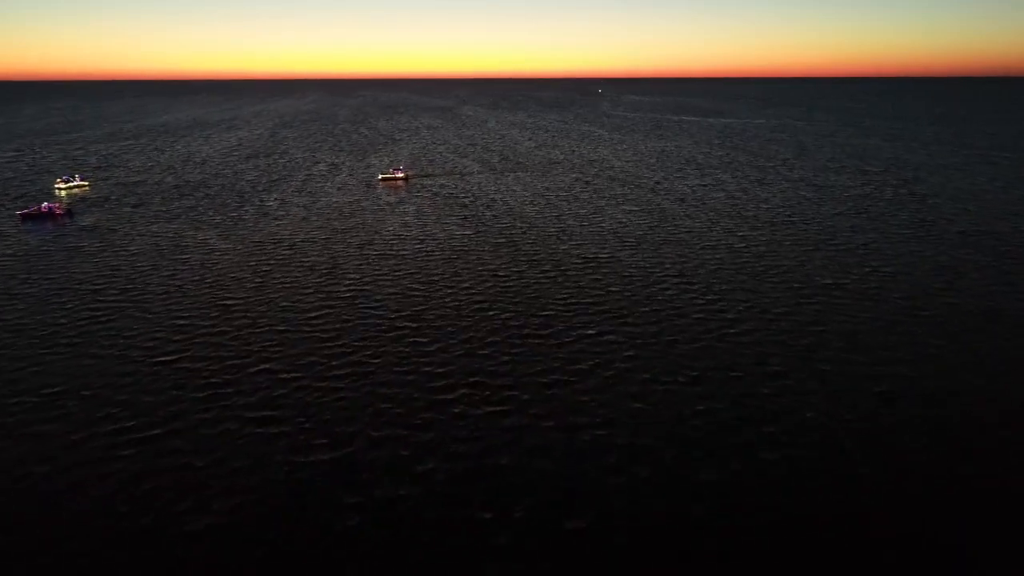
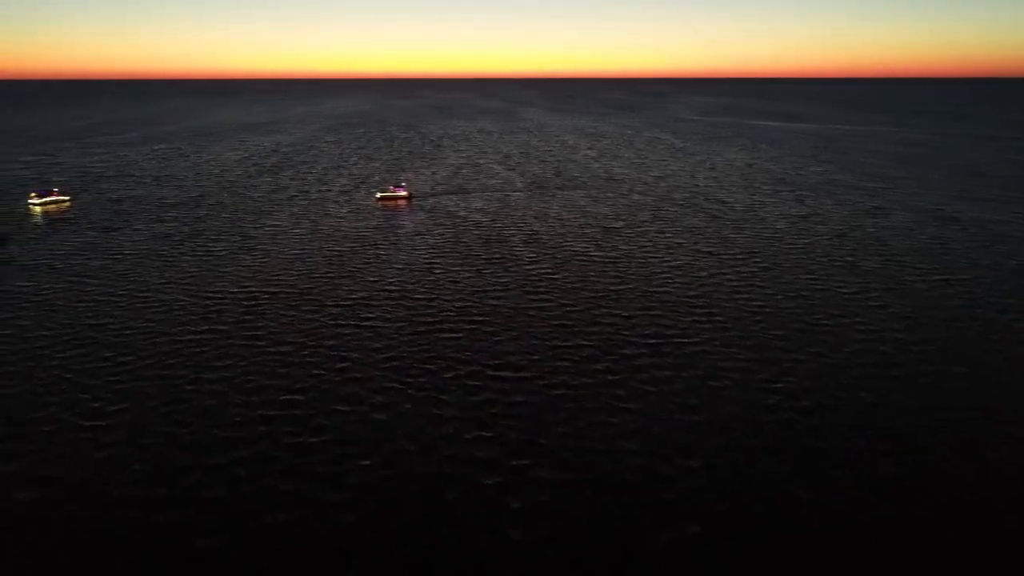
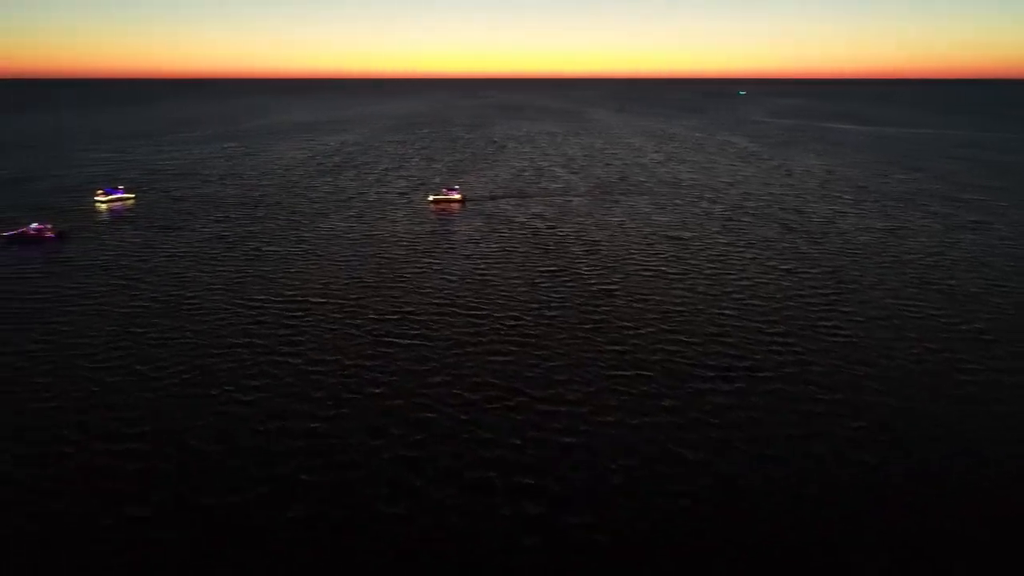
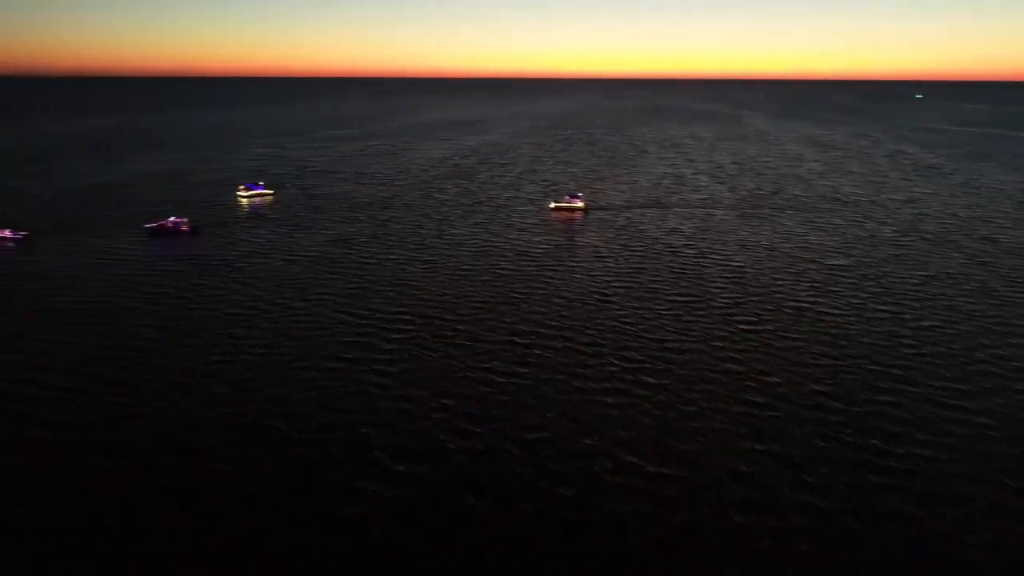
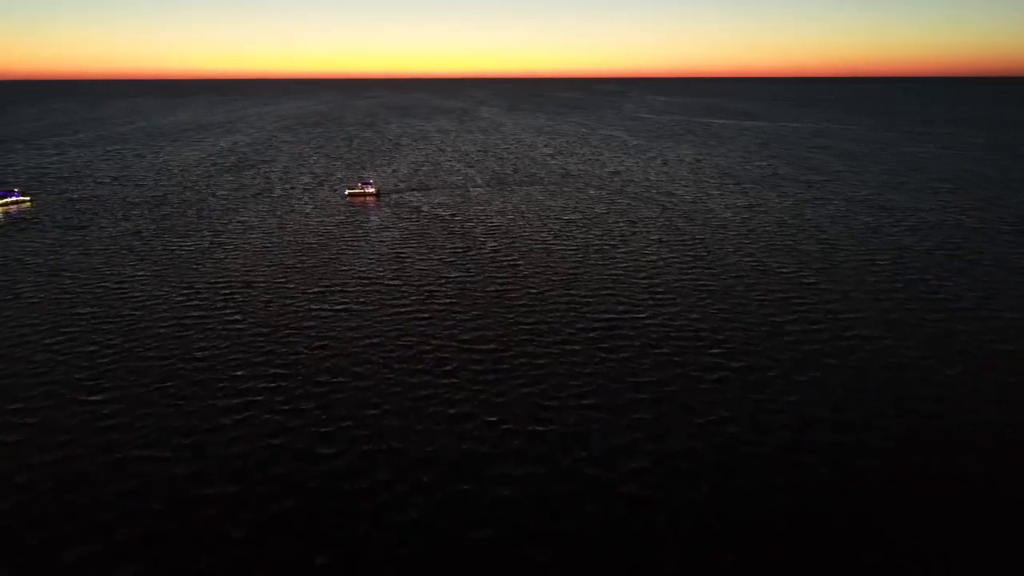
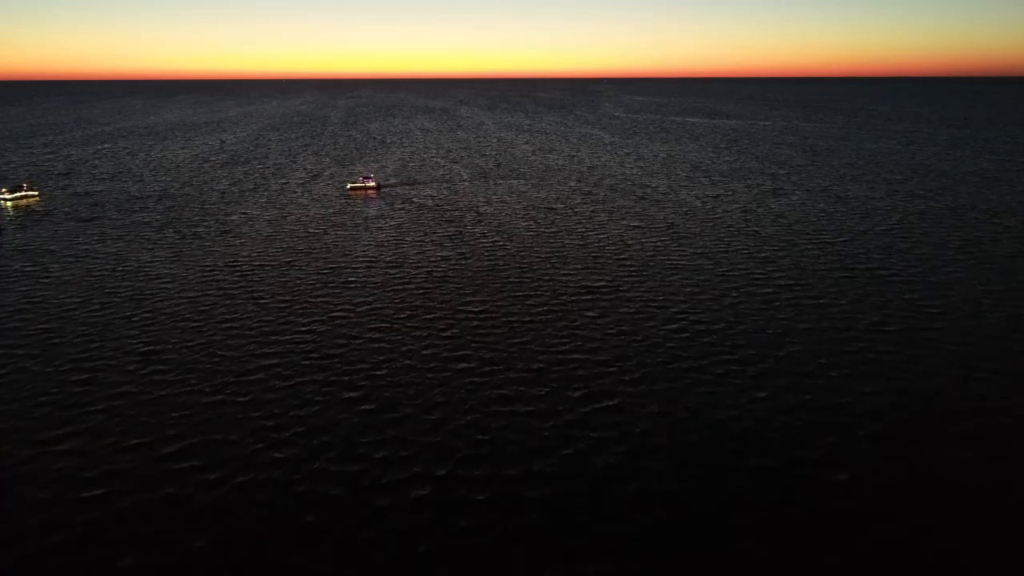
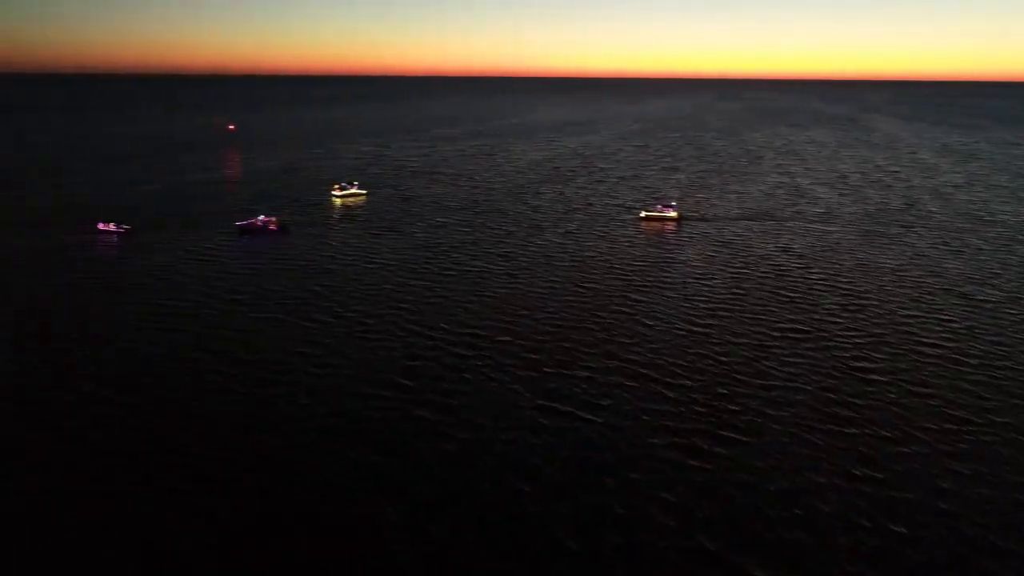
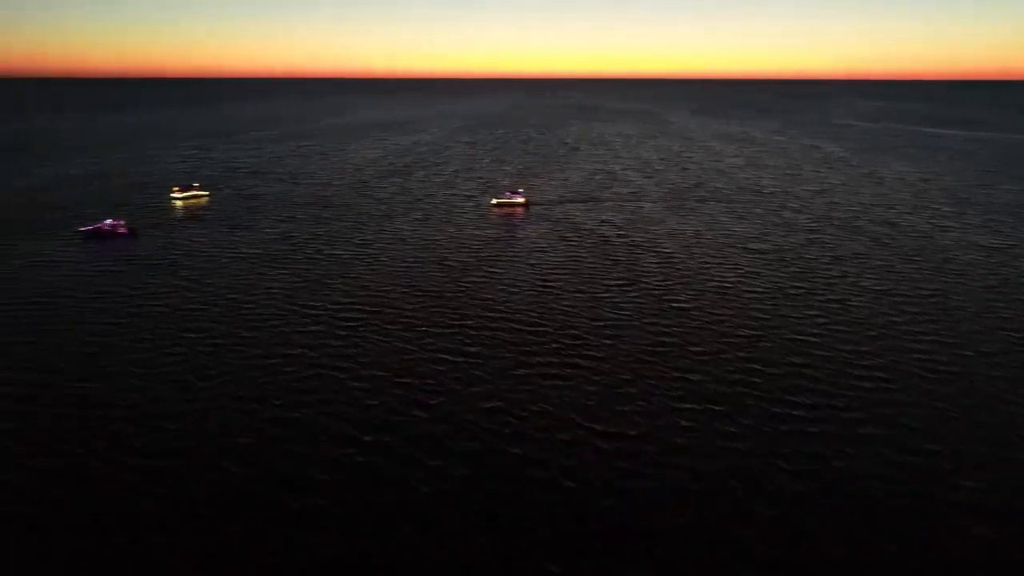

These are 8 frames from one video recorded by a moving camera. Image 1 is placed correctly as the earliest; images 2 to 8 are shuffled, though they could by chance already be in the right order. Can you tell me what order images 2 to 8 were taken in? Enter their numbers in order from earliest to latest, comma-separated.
6, 5, 2, 3, 8, 4, 7
